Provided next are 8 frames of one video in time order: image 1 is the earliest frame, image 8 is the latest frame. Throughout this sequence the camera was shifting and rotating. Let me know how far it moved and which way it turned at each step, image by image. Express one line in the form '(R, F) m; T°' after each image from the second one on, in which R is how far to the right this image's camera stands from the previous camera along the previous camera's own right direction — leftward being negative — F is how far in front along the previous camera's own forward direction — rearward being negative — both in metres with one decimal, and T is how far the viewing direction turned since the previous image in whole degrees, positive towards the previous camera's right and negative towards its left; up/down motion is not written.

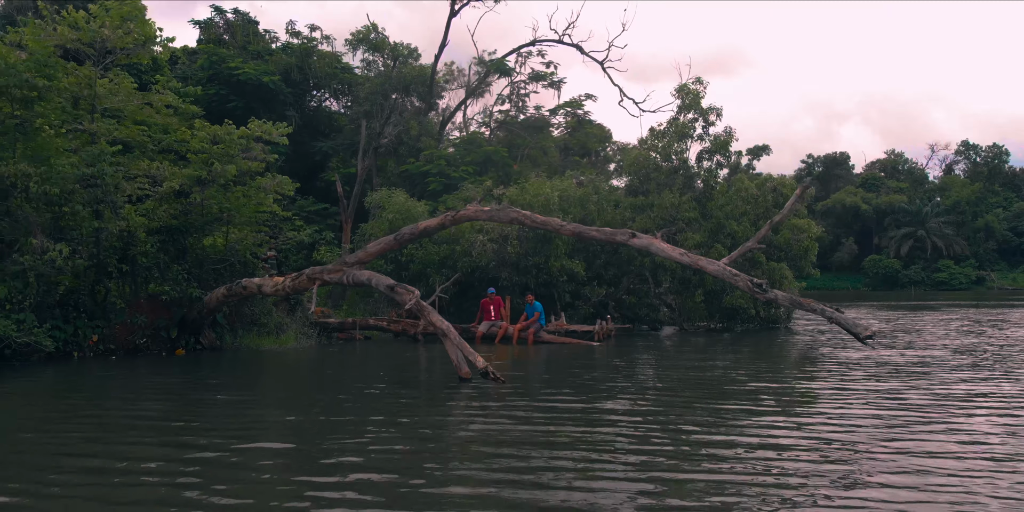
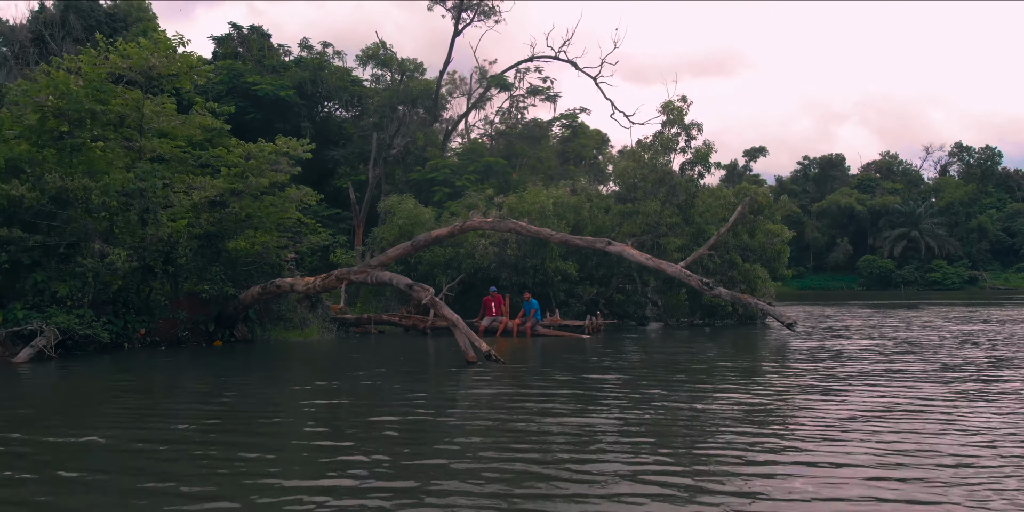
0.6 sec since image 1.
(0.0, -2.4) m; 0°
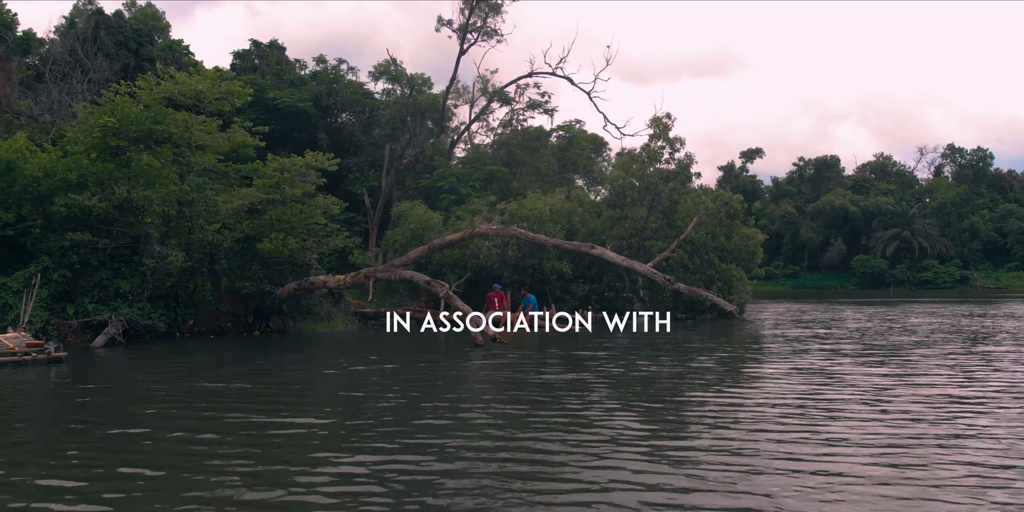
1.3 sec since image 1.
(0.0, -3.1) m; 0°
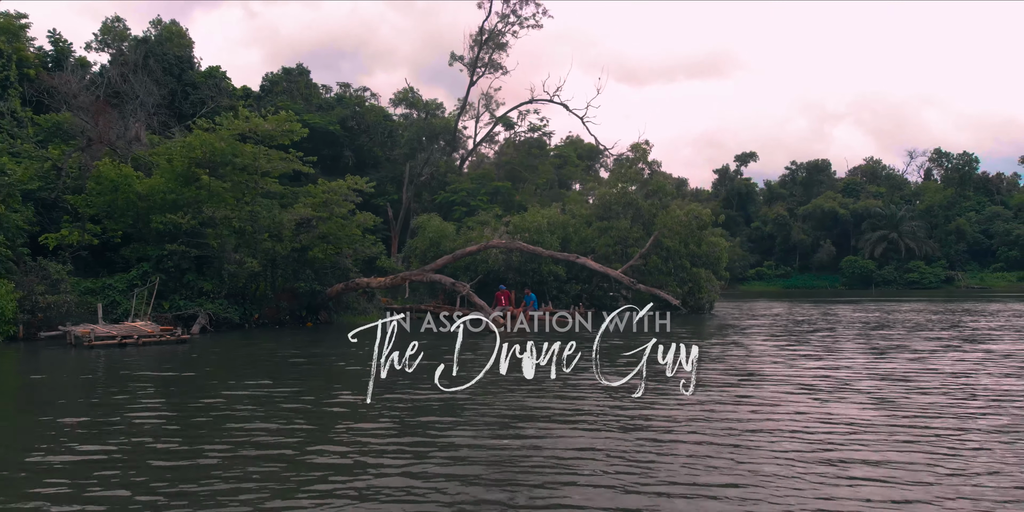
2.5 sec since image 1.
(-0.2, -5.6) m; 0°
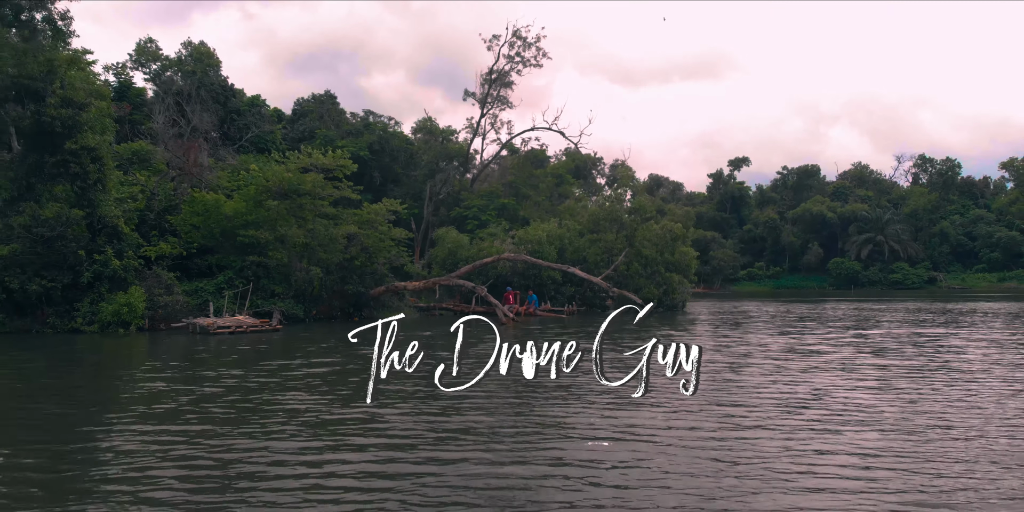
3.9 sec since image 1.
(-0.3, -7.5) m; 0°
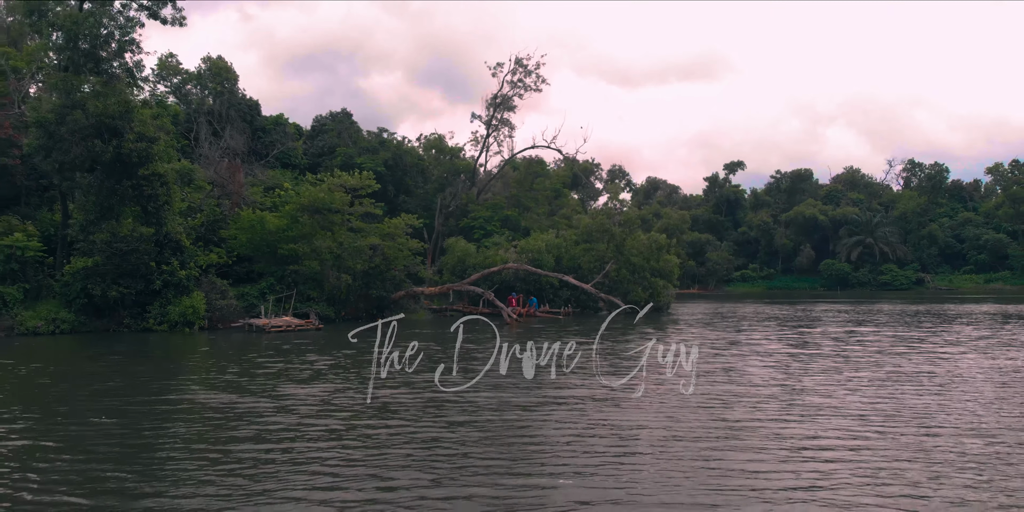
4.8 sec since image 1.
(-0.2, -5.5) m; 0°
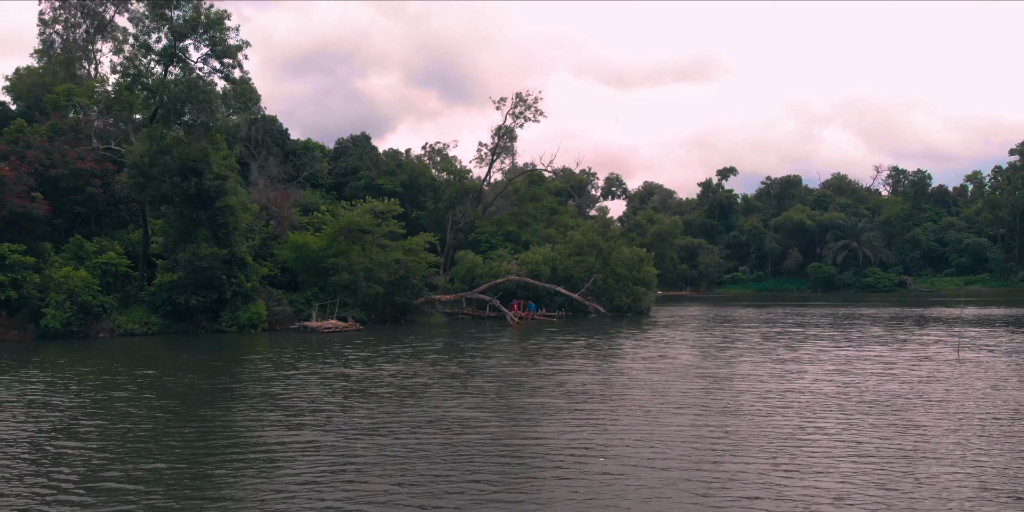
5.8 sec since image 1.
(-0.1, -8.4) m; 0°
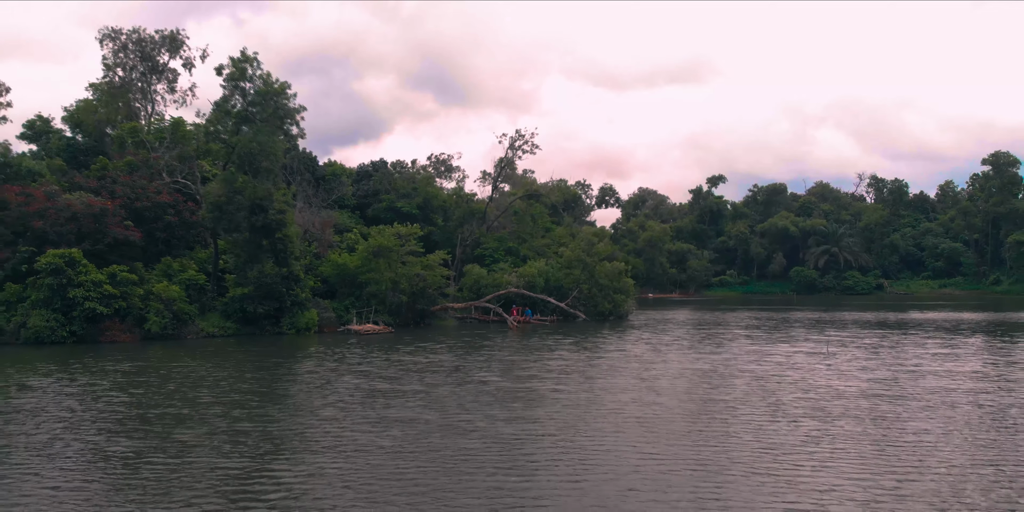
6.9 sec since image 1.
(-0.1, -11.3) m; 0°
